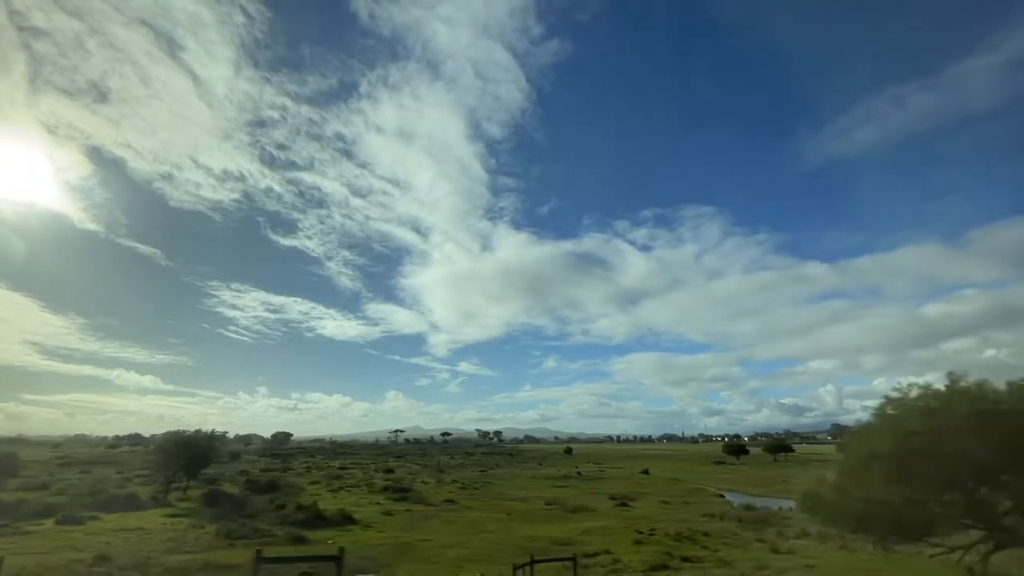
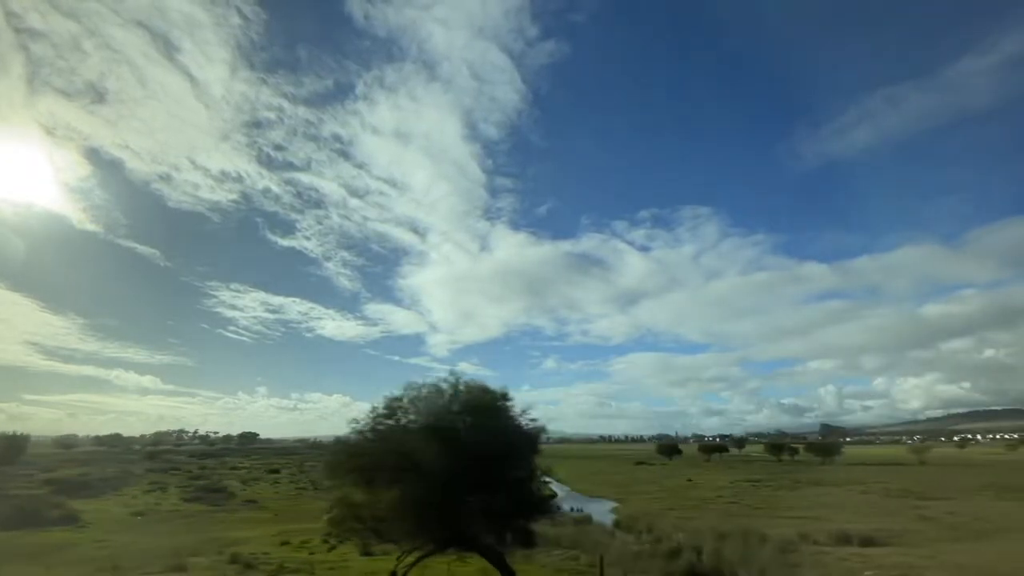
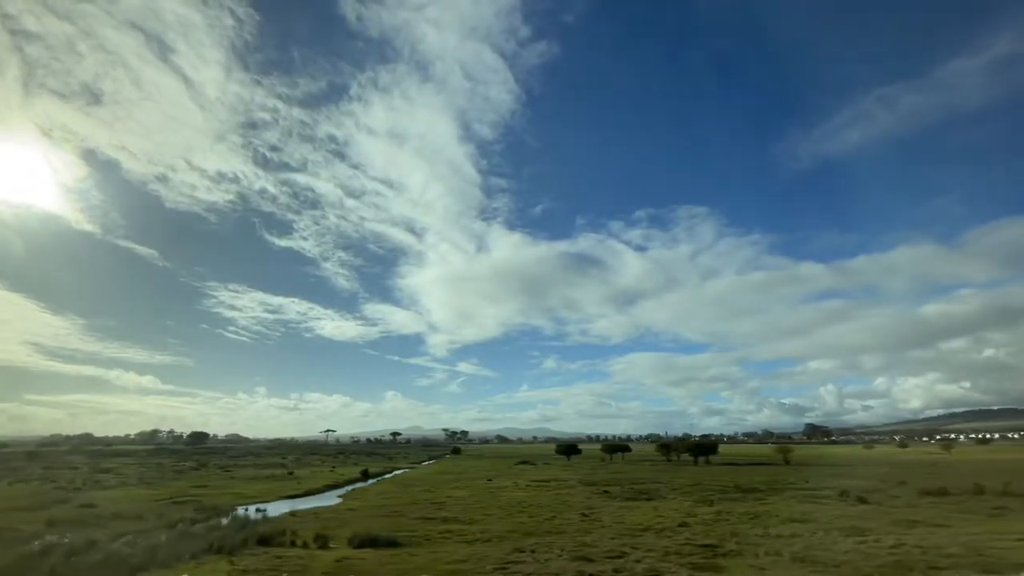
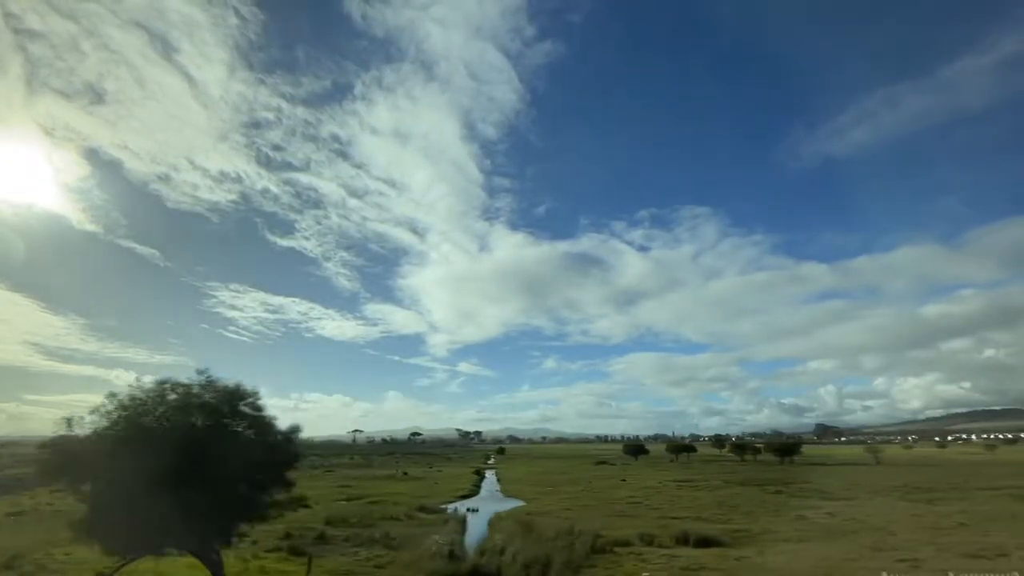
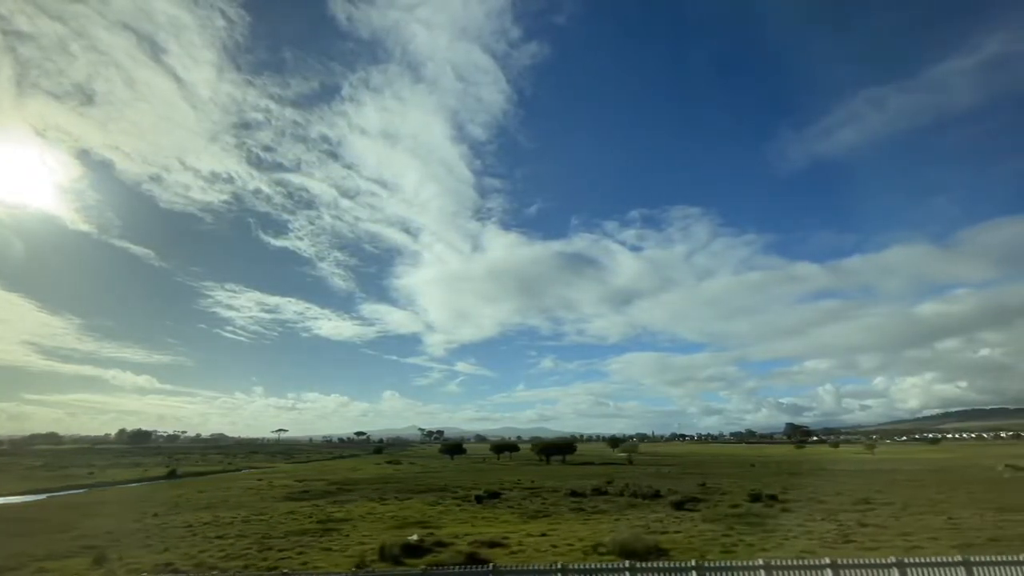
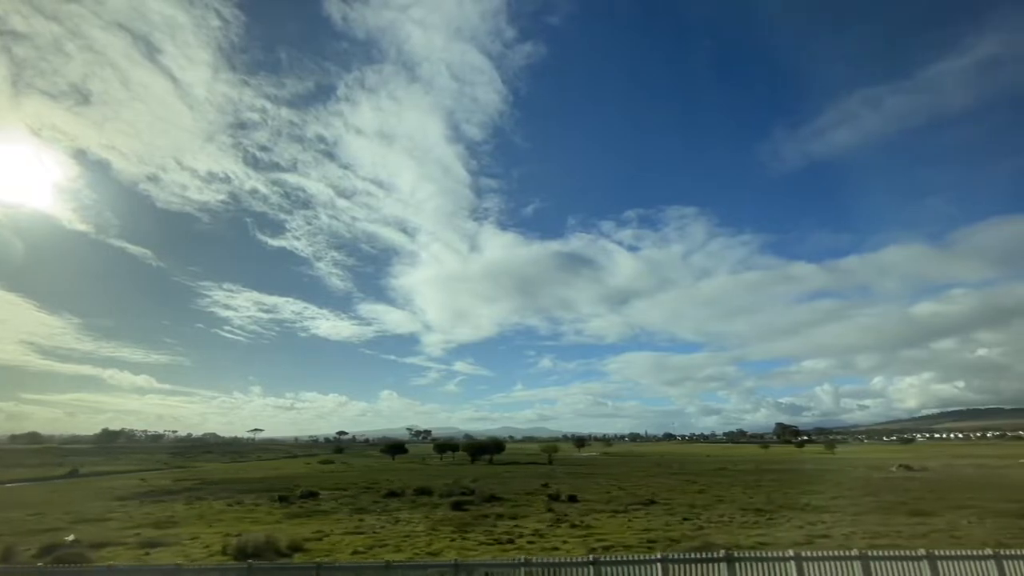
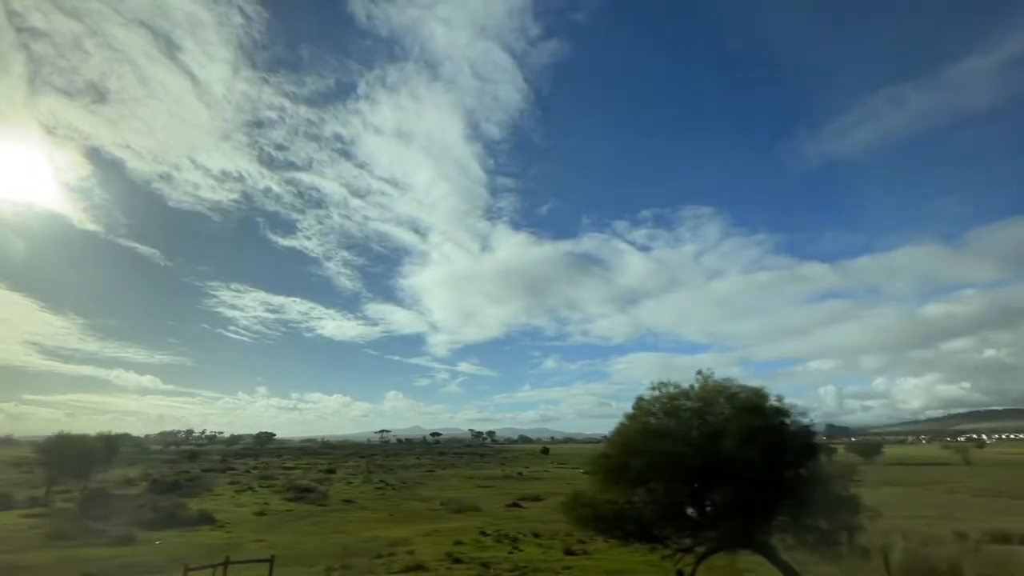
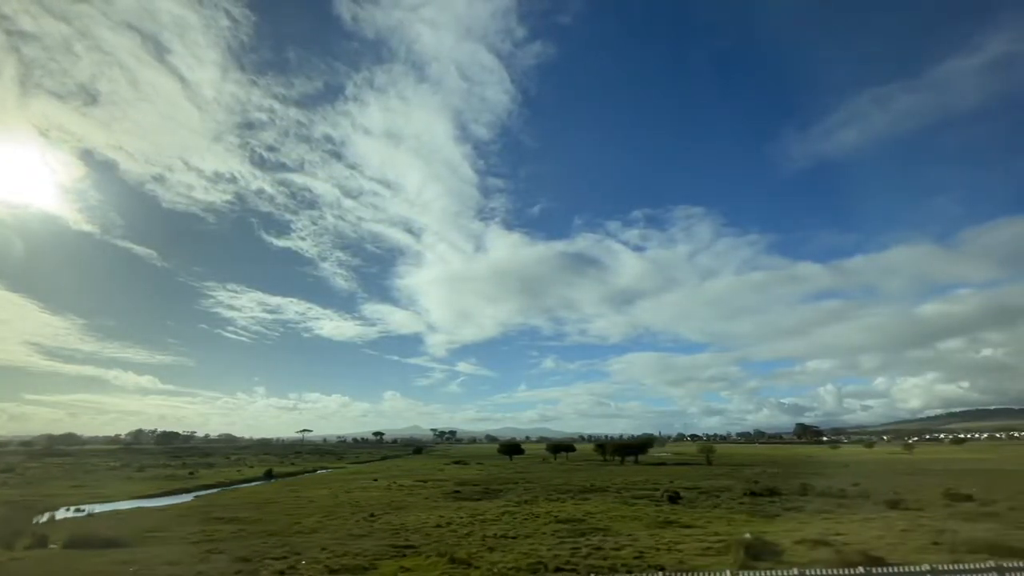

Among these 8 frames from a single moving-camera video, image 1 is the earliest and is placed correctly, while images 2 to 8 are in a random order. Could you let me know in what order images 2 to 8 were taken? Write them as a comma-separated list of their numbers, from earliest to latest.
7, 2, 4, 3, 8, 5, 6
